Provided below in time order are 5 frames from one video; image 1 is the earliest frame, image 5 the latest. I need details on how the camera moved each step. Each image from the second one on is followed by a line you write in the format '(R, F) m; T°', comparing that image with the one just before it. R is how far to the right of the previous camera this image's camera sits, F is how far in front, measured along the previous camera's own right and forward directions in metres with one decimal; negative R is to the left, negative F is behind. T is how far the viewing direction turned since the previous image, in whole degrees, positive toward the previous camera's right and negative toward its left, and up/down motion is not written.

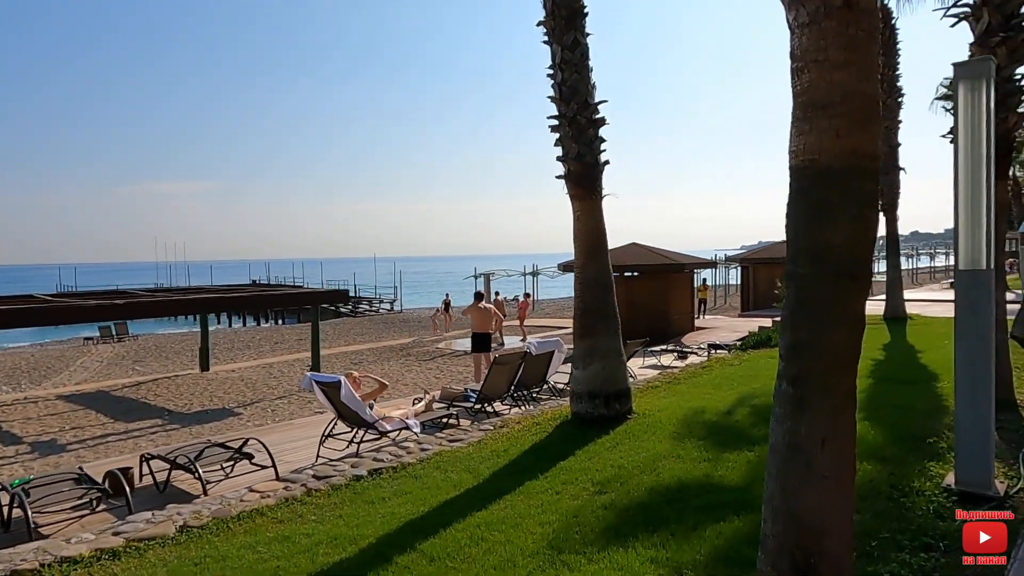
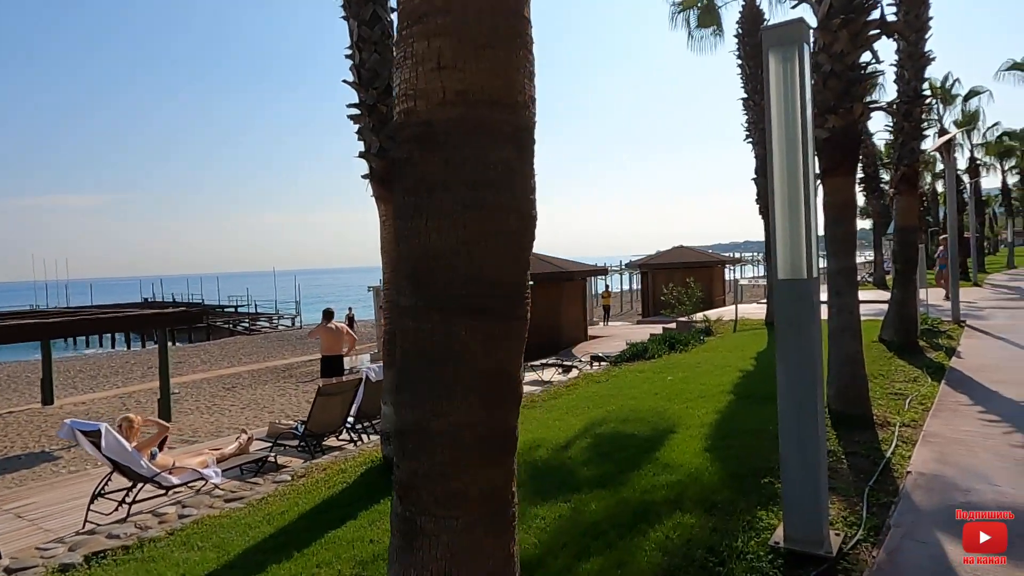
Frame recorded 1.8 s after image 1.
(+1.2, +1.1) m; +7°
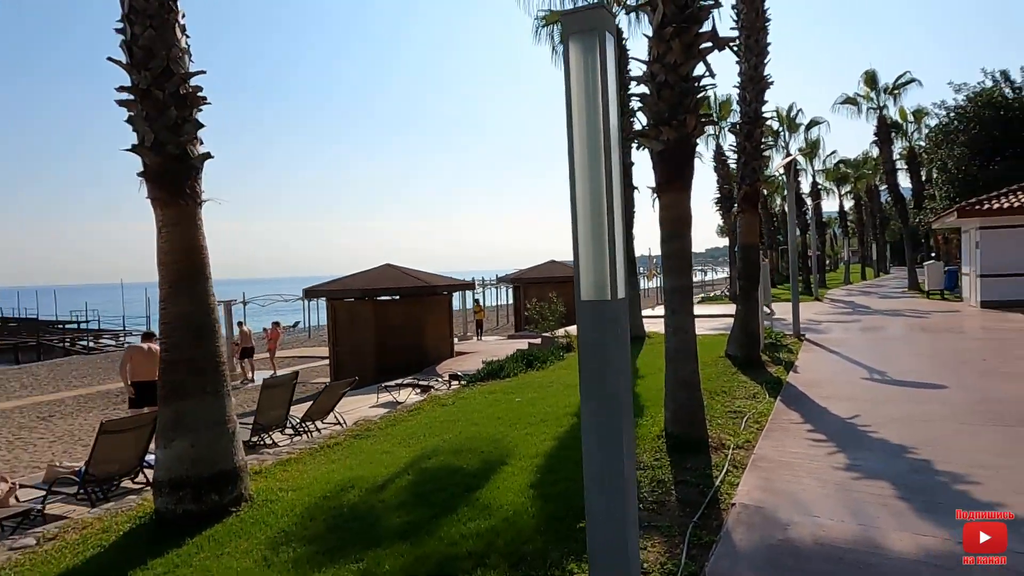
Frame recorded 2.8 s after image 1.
(+0.6, +0.6) m; +10°
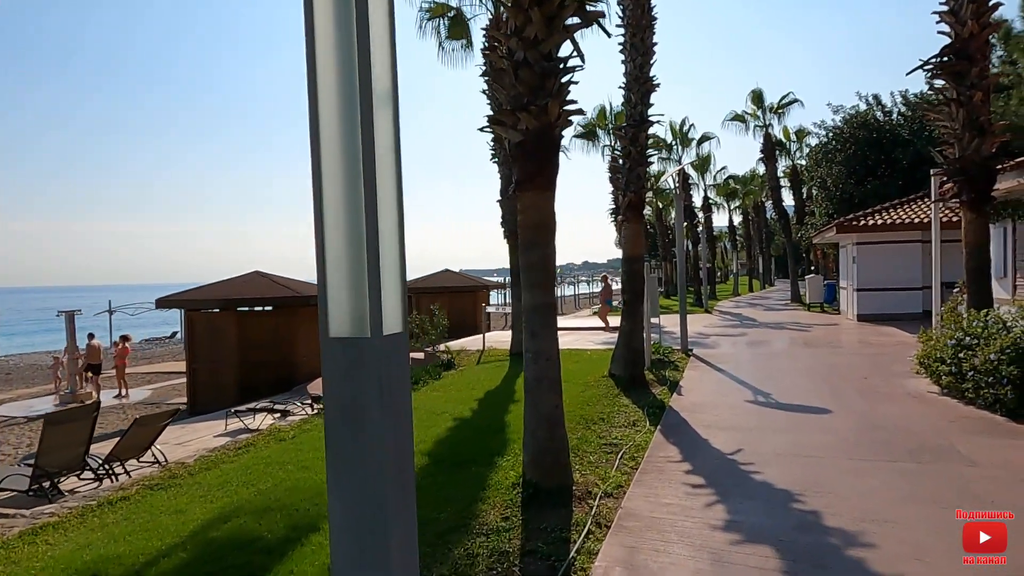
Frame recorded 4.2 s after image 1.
(+0.6, +1.1) m; +8°
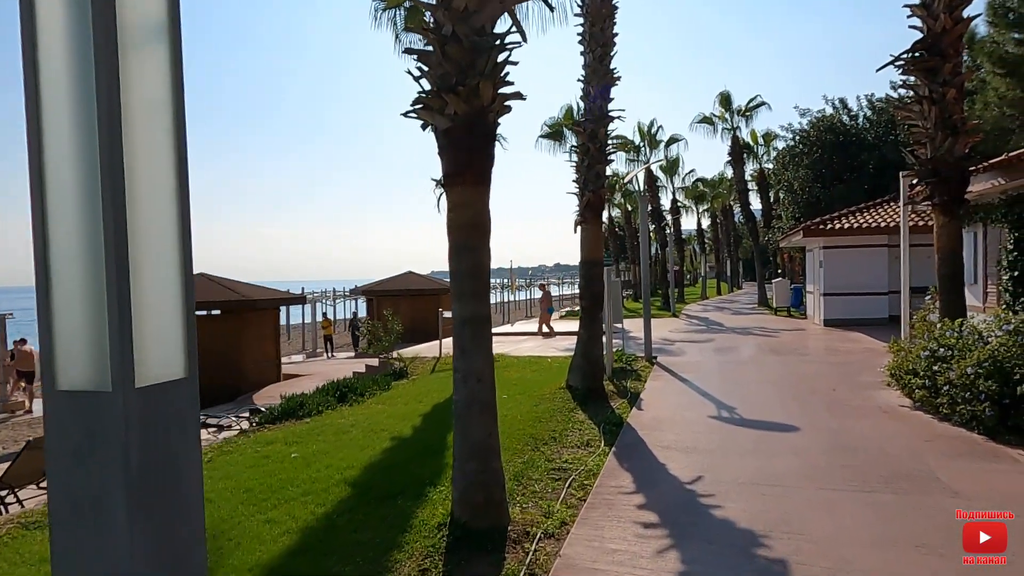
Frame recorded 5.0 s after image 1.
(+0.3, +0.7) m; +2°
